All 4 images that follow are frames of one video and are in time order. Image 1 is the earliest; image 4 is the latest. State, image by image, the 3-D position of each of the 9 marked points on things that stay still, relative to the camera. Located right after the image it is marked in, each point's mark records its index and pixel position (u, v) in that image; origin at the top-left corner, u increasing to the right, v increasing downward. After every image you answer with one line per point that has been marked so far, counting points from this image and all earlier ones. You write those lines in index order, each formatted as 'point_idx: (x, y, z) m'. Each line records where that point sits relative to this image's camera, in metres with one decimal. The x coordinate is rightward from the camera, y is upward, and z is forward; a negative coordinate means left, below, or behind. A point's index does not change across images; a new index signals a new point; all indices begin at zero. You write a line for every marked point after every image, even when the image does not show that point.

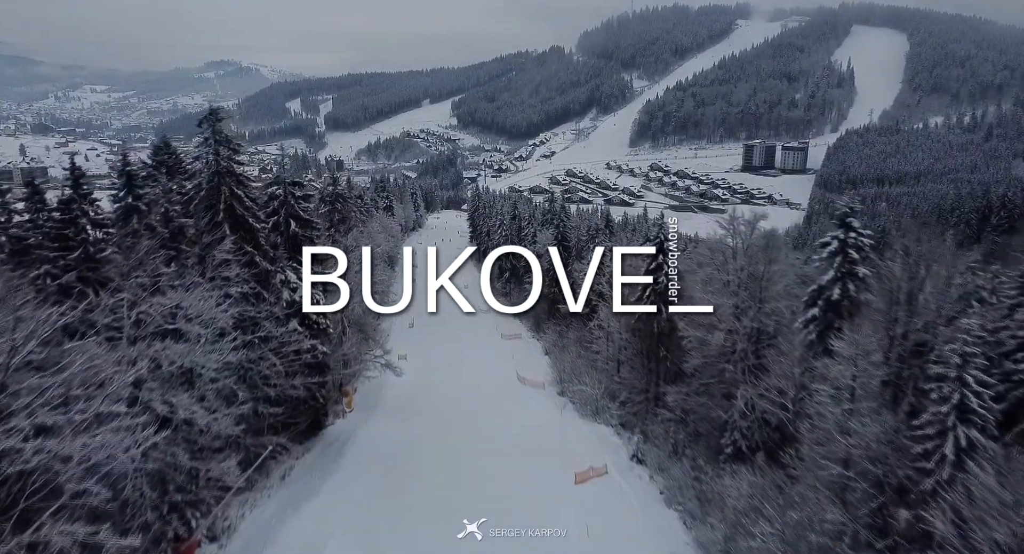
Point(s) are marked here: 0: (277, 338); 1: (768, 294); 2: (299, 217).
0: (-6.9, -1.8, +16.1) m
1: (+8.8, -0.6, +19.0) m
2: (-7.5, +2.1, +19.5) m
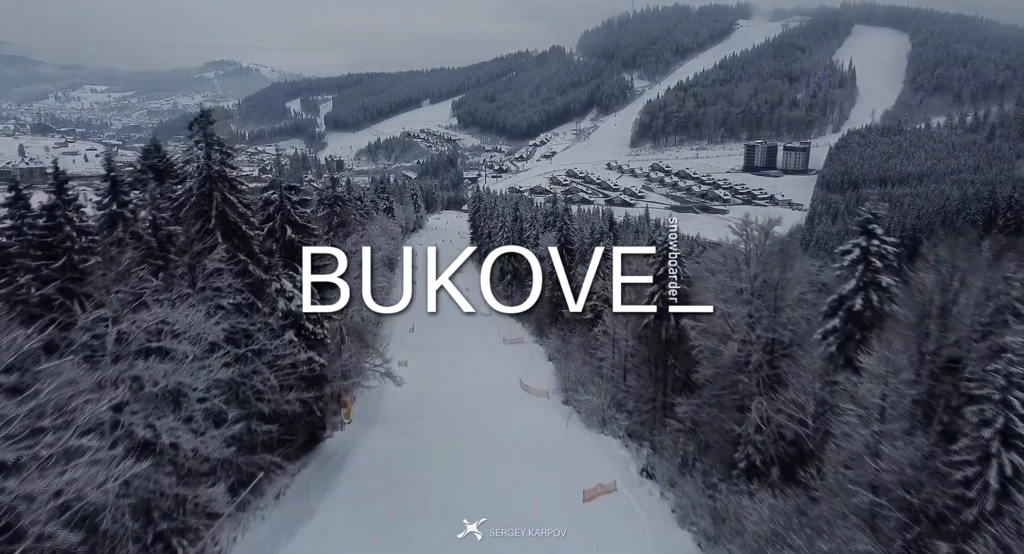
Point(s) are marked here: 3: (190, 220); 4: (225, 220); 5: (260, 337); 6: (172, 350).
0: (-6.7, -2.1, +15.3) m
1: (+8.9, -0.8, +18.2) m
2: (-7.3, +1.8, +18.7) m
3: (-9.0, +1.5, +15.4) m
4: (-8.1, +1.6, +15.6) m
5: (-6.9, -1.7, +15.1) m
6: (-7.2, -1.6, +11.6) m
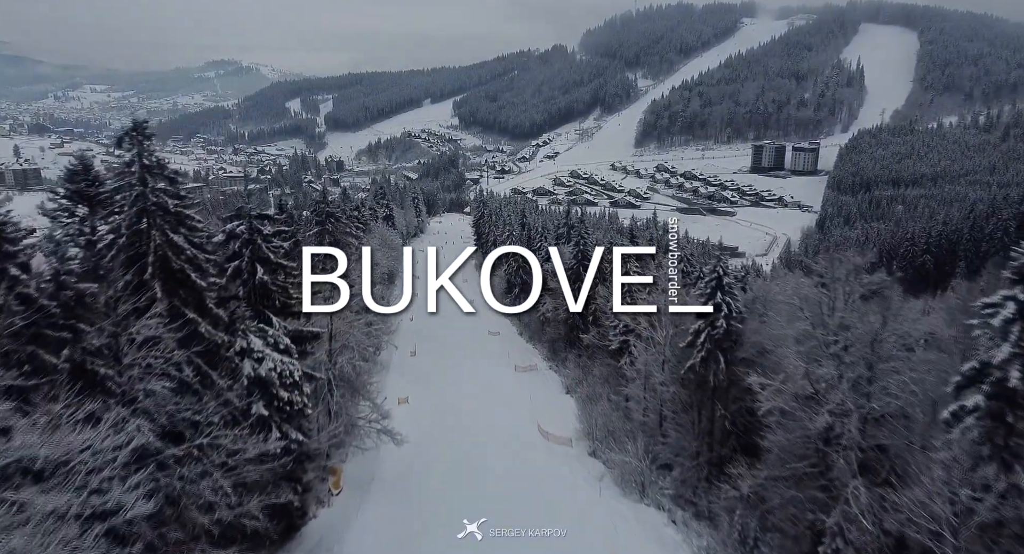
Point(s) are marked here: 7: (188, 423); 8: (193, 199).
0: (-5.9, -3.4, +11.5) m
1: (+9.7, -2.2, +14.3) m
2: (-6.6, +0.5, +14.9) m
3: (-8.2, +0.2, +11.5) m
4: (-7.4, +0.2, +11.7) m
5: (-6.1, -3.1, +11.3) m
6: (-6.5, -2.9, +7.8) m
7: (-6.5, -2.9, +11.1) m
8: (-7.6, +1.9, +13.1) m
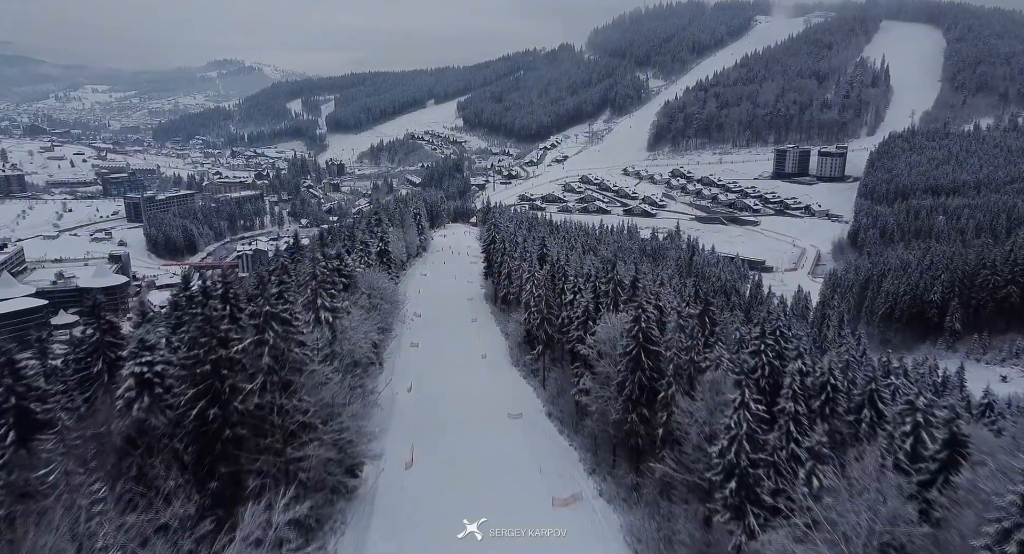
0: (-4.4, -7.8, +0.7) m
1: (+11.3, -6.6, +3.4) m
2: (-5.0, -3.9, +4.0) m
3: (-6.7, -4.2, +0.7) m
4: (-5.8, -4.1, +0.9) m
5: (-4.6, -7.4, +0.4) m
6: (-5.0, -7.3, -3.1) m
7: (-5.0, -7.3, +0.3) m
8: (-6.0, -2.5, +2.3) m
